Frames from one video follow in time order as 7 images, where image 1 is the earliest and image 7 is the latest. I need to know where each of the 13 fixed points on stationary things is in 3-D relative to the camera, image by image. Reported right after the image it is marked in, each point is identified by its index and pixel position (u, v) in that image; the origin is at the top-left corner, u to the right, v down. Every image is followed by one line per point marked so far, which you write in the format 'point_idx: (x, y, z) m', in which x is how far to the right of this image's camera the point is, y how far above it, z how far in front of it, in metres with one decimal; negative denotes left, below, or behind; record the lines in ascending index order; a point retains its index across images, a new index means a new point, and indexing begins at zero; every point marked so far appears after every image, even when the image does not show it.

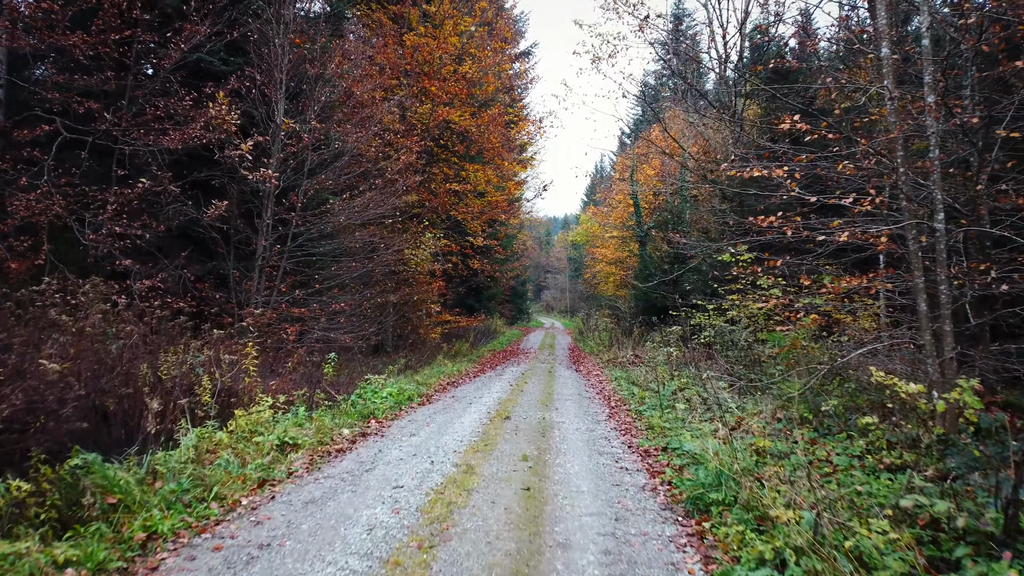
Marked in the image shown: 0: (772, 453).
0: (+1.8, -1.1, +5.9) m
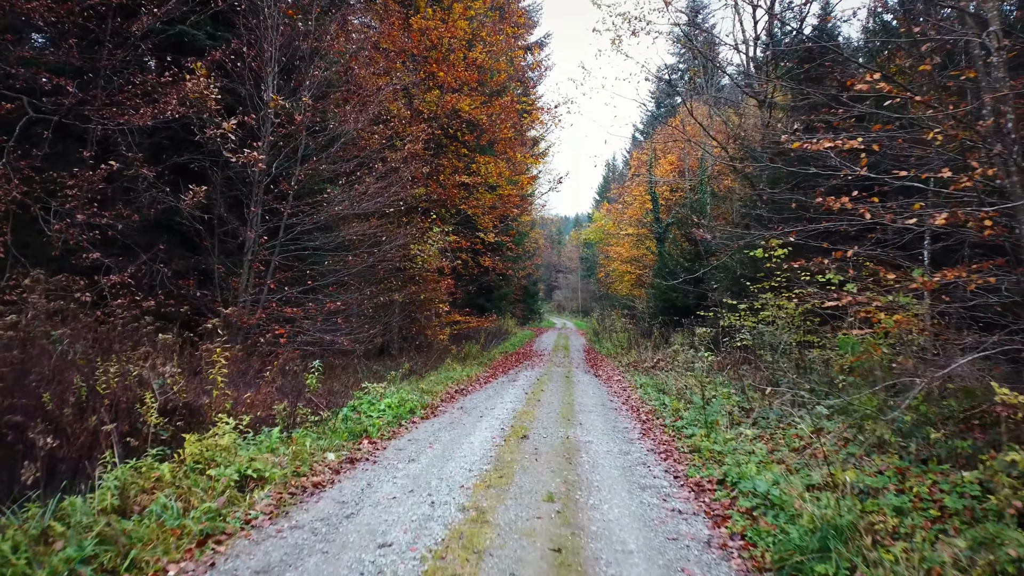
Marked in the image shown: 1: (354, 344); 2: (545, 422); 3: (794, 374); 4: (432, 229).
0: (+1.9, -1.1, +4.7) m
1: (-2.1, -0.8, +11.5) m
2: (+0.3, -1.2, +7.5) m
3: (+3.0, -0.9, +9.1) m
4: (-1.4, +1.0, +15.4) m
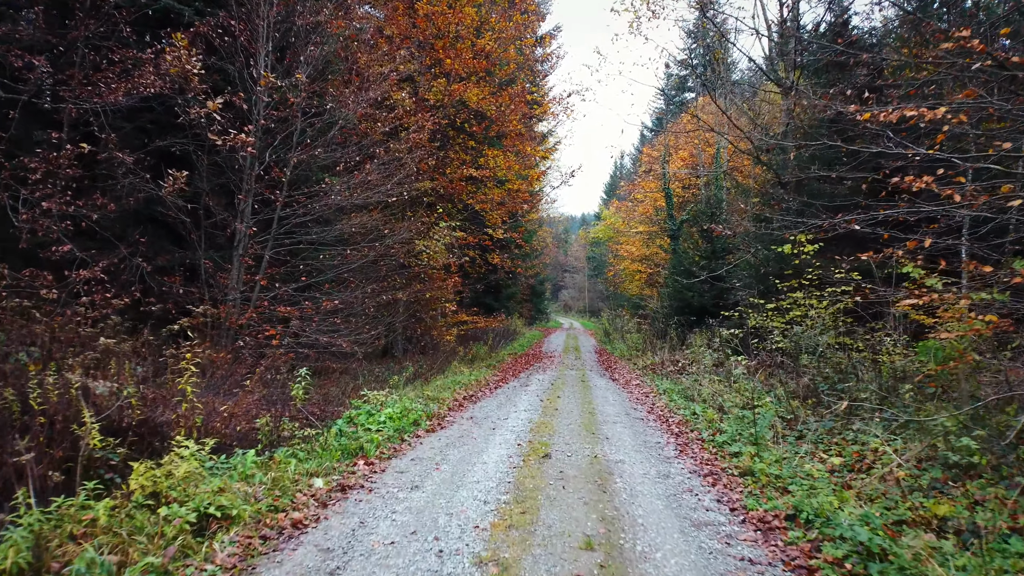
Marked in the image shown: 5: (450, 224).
0: (+2.0, -1.1, +3.8) m
1: (-2.0, -0.7, +10.7) m
2: (+0.4, -1.1, +6.7) m
3: (+3.1, -0.9, +8.2) m
4: (-1.2, +1.0, +14.5) m
5: (-1.1, +1.2, +15.7) m
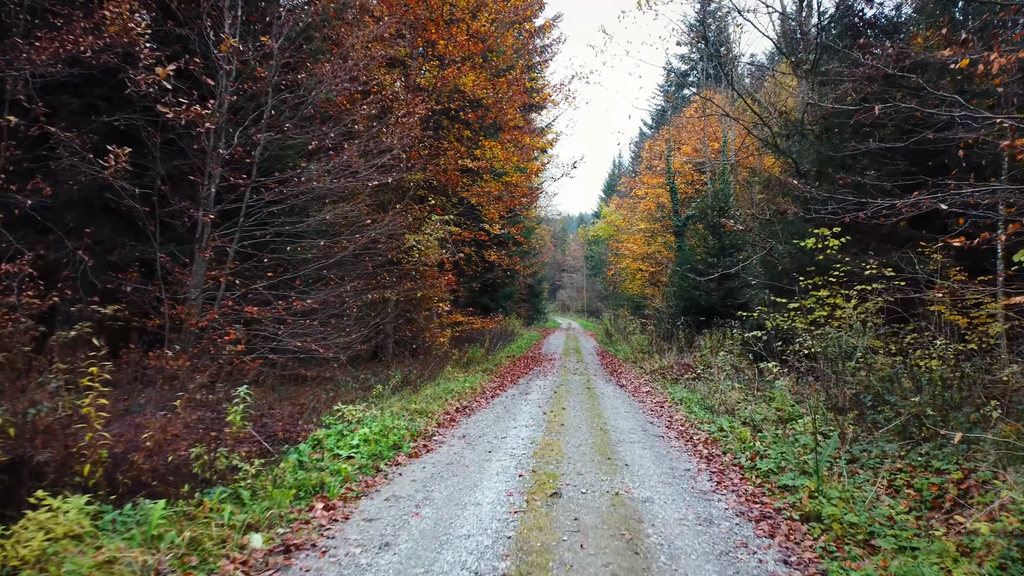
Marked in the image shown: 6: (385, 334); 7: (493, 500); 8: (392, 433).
0: (+2.0, -1.0, +2.7) m
1: (-2.0, -0.7, +9.6) m
2: (+0.4, -1.1, +5.6) m
3: (+3.1, -0.8, +7.1) m
4: (-1.3, +1.1, +13.4) m
5: (-1.2, +1.2, +14.6) m
6: (-1.9, -0.7, +13.2) m
7: (-0.1, -1.1, +4.3) m
8: (-0.9, -1.0, +6.3) m
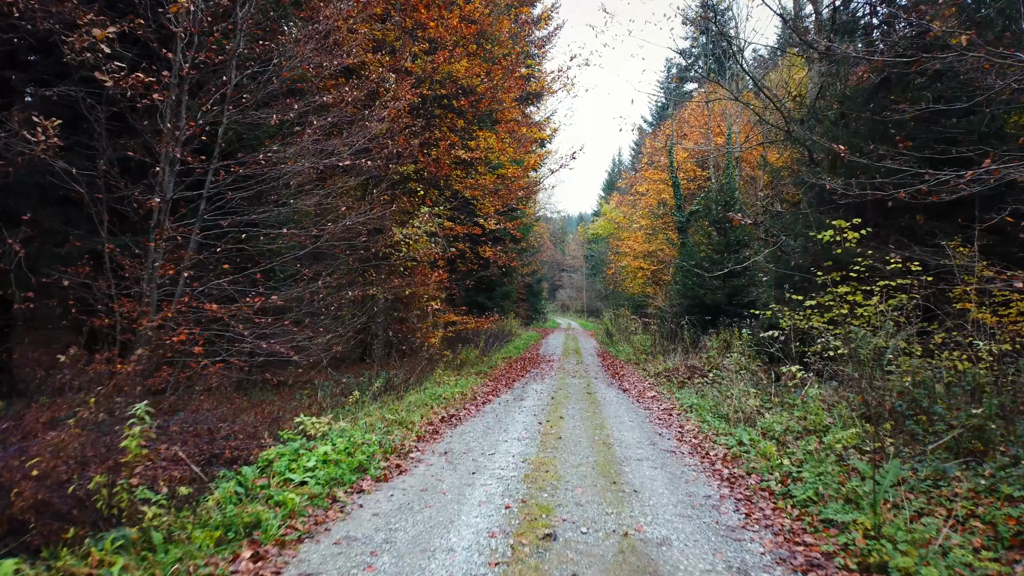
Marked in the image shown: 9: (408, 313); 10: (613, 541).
0: (+1.9, -1.0, +1.9) m
1: (-2.0, -0.7, +8.7) m
2: (+0.3, -1.1, +4.7) m
3: (+3.0, -0.8, +6.2) m
4: (-1.4, +1.1, +12.6) m
5: (-1.2, +1.2, +13.7) m
6: (-2.0, -0.7, +12.4) m
7: (-0.2, -1.0, +3.5) m
8: (-0.9, -1.0, +5.4) m
9: (-1.6, -0.4, +13.2) m
10: (+0.4, -1.0, +3.6) m
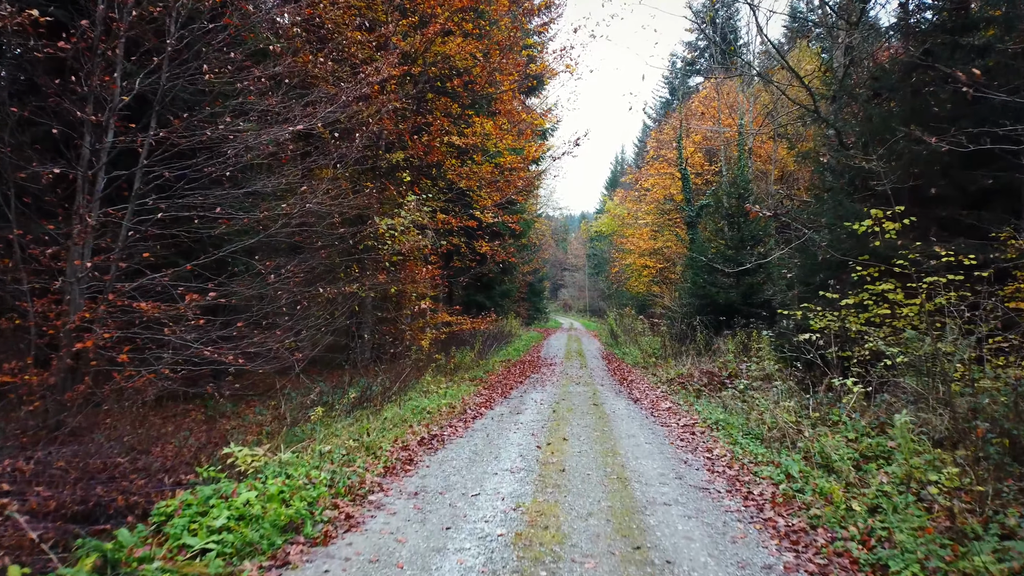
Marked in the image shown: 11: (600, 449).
0: (+1.9, -1.0, +0.6) m
1: (-2.1, -0.6, +7.5) m
2: (+0.3, -1.0, +3.4) m
3: (+3.0, -0.8, +5.0) m
4: (-1.4, +1.2, +11.3) m
5: (-1.3, +1.3, +12.5) m
6: (-2.1, -0.6, +11.1) m
7: (-0.2, -1.0, +2.2) m
8: (-1.0, -1.0, +4.2) m
9: (-1.6, -0.3, +12.0) m
10: (+0.4, -1.0, +2.3) m
11: (+0.6, -1.1, +6.2) m
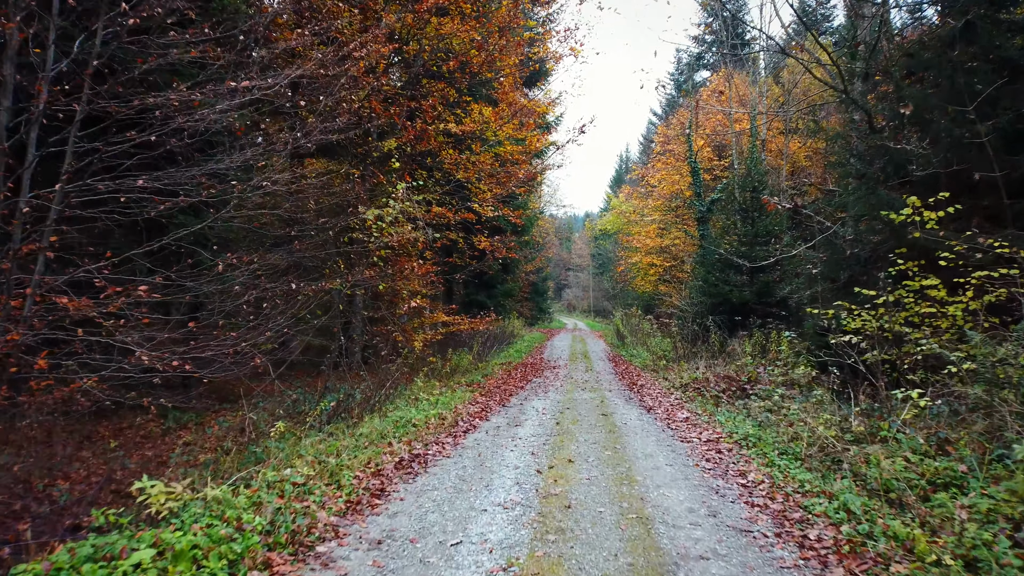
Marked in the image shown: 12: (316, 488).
0: (+1.8, -0.9, -0.4) m
1: (-2.1, -0.6, +6.5) m
2: (+0.2, -1.0, +2.5) m
3: (+2.9, -0.7, +4.0) m
4: (-1.4, +1.2, +10.4) m
5: (-1.3, +1.3, +11.5) m
6: (-2.1, -0.6, +10.2) m
7: (-0.3, -0.9, +1.2) m
8: (-1.0, -0.9, +3.2) m
9: (-1.6, -0.3, +11.0) m
10: (+0.3, -0.9, +1.3) m
11: (+0.6, -1.1, +5.2) m
12: (-0.9, -1.0, +4.4) m
